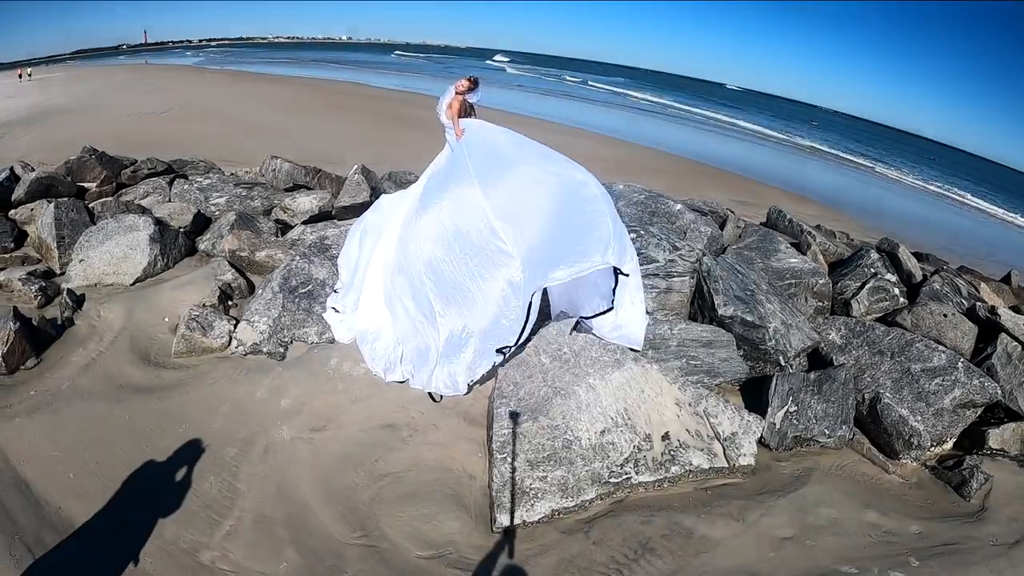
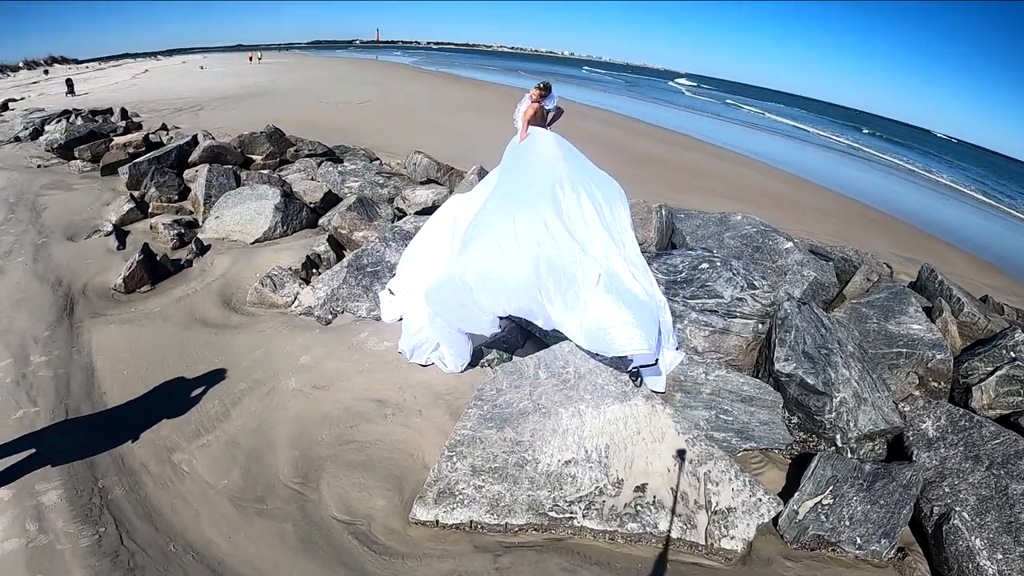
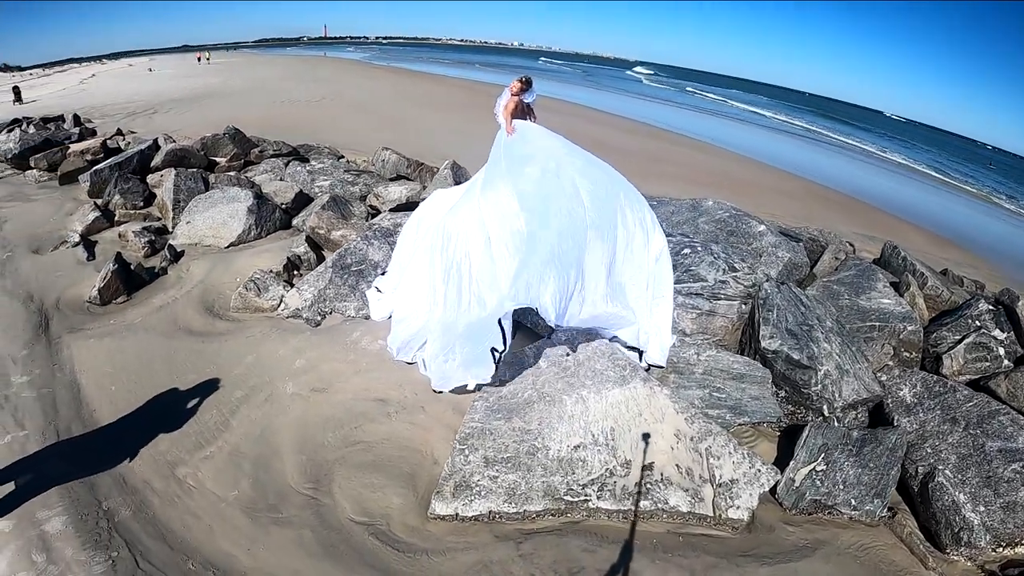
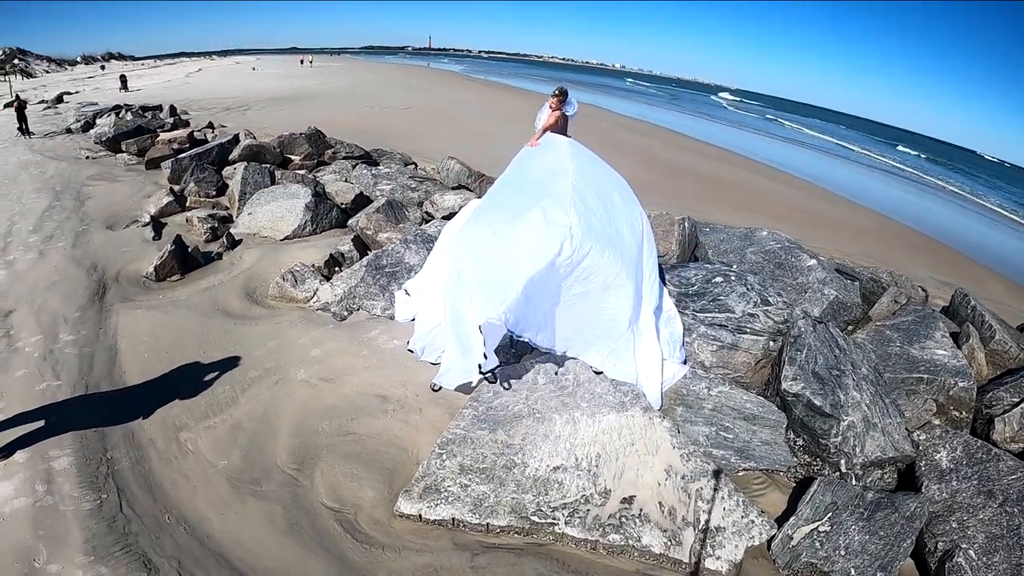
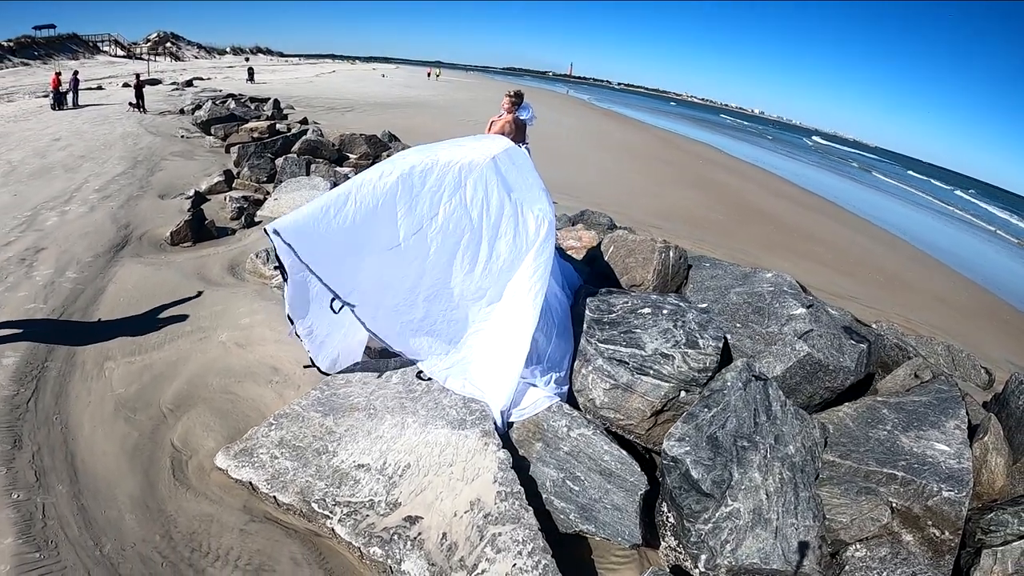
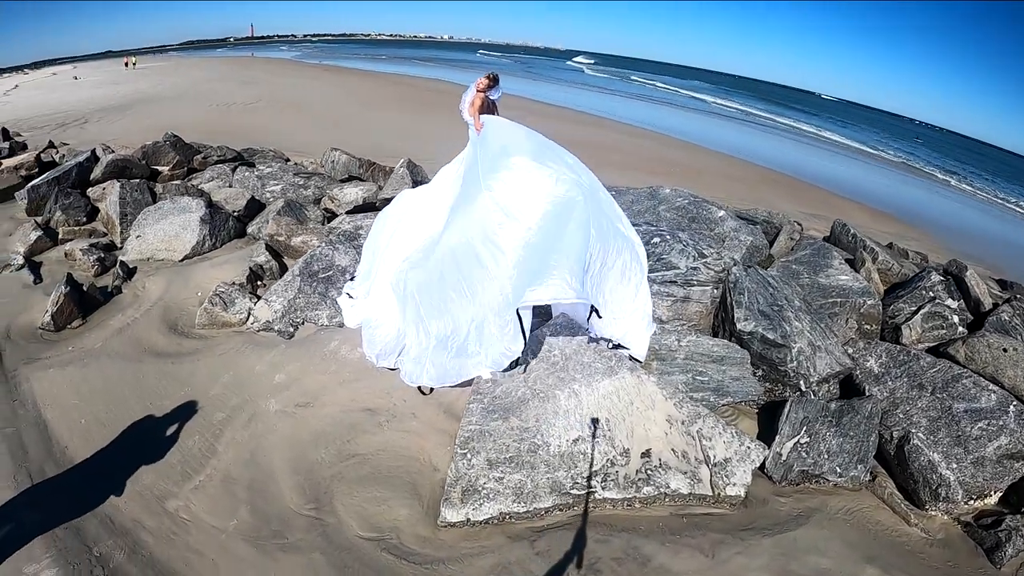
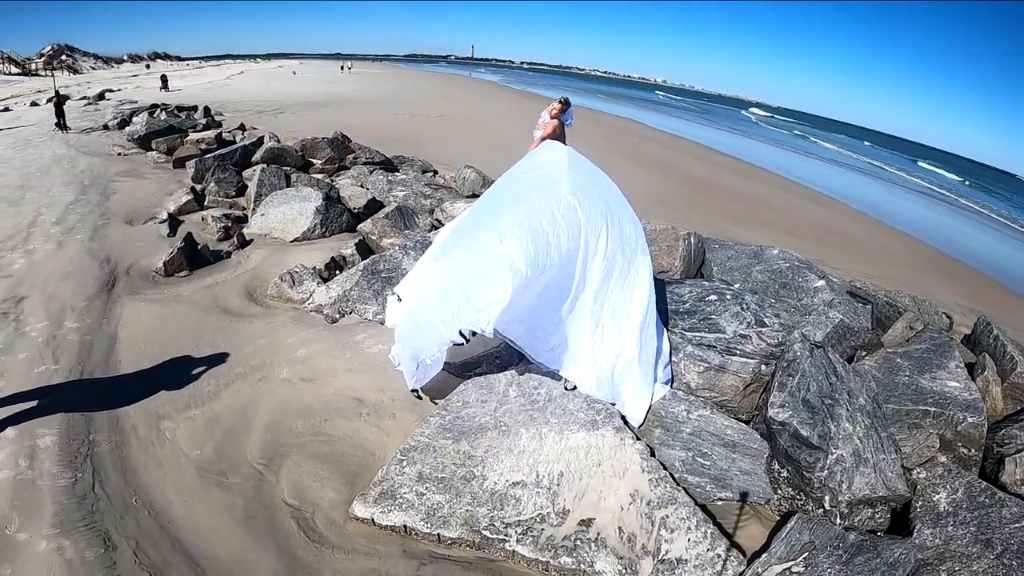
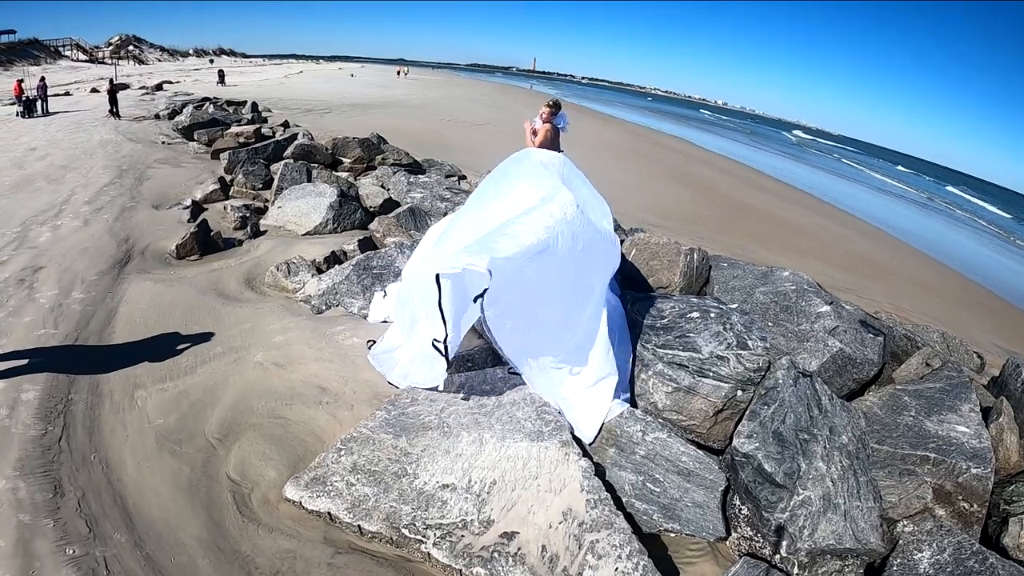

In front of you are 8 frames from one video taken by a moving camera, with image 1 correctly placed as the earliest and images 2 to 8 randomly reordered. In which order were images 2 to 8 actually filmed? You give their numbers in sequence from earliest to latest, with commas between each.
6, 3, 2, 4, 7, 8, 5
